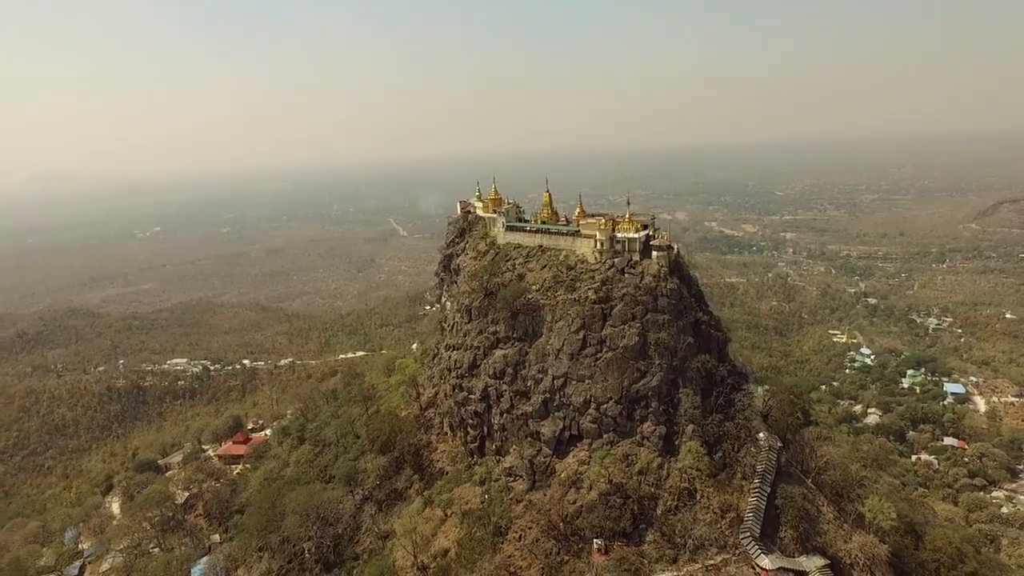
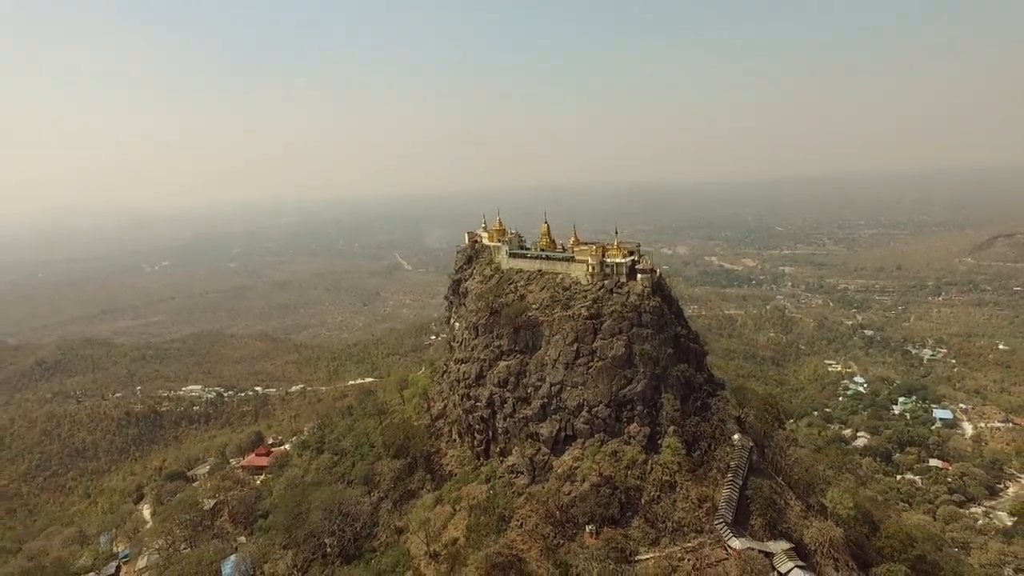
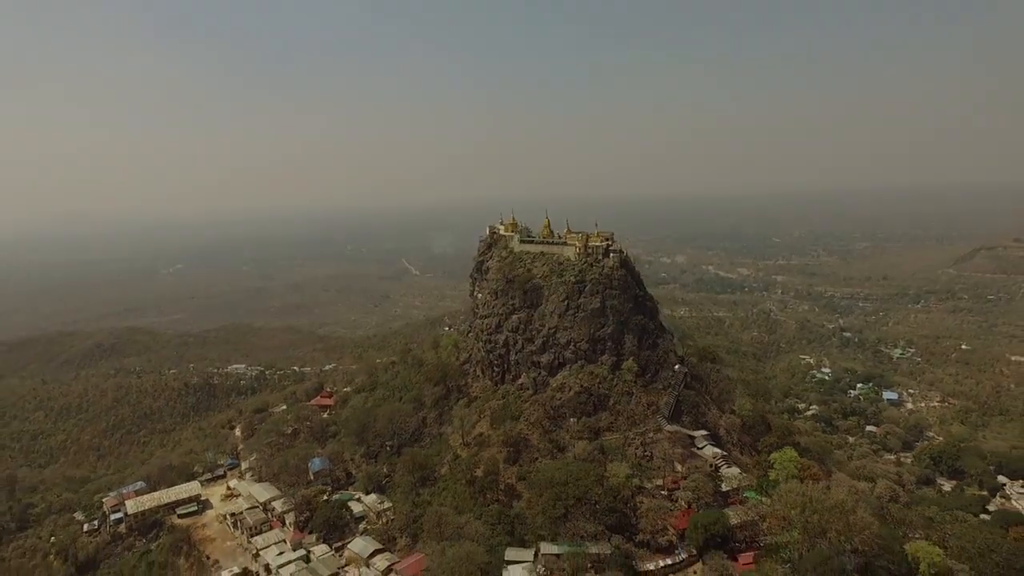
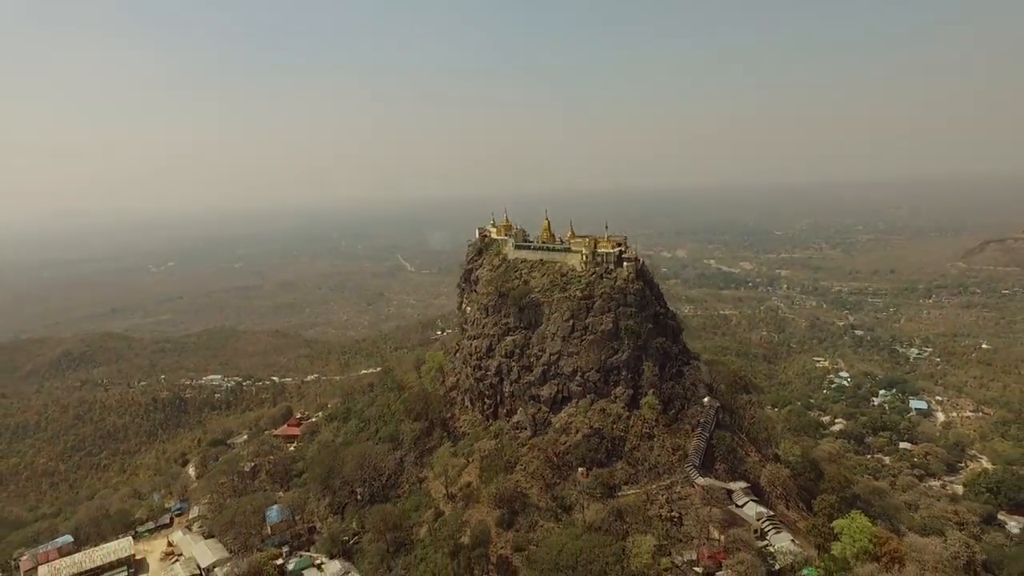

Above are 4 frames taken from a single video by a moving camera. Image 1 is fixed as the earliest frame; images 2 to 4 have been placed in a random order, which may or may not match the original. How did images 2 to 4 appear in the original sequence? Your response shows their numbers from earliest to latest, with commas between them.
2, 4, 3
